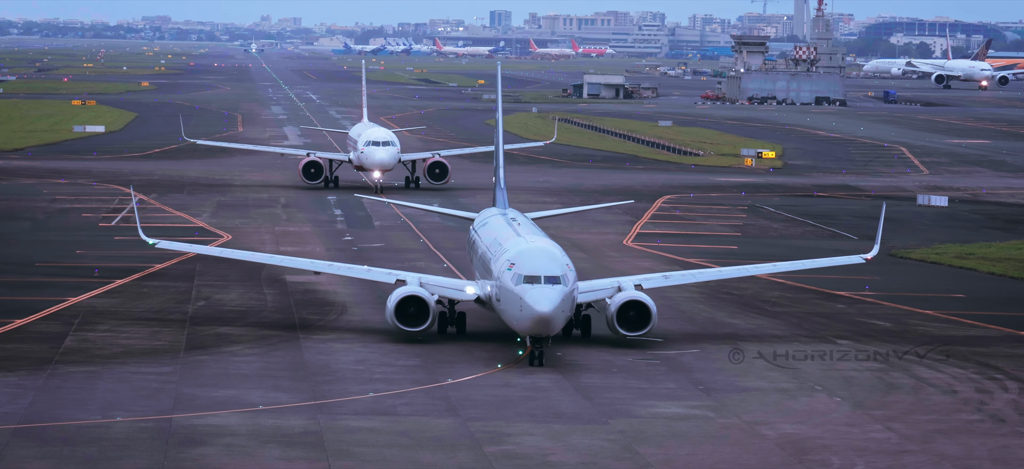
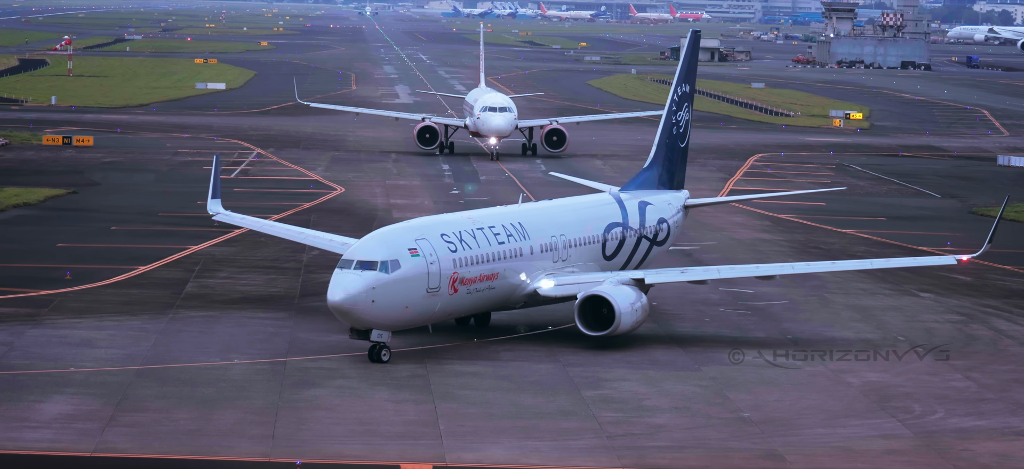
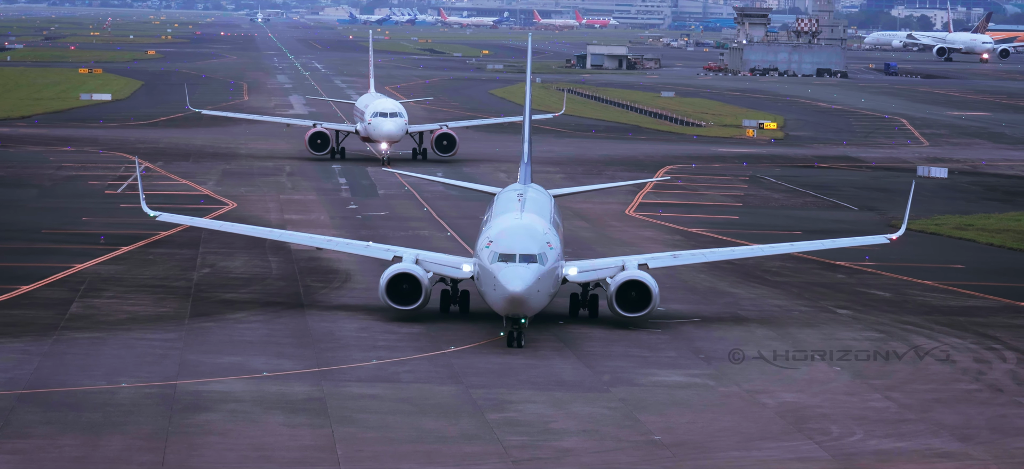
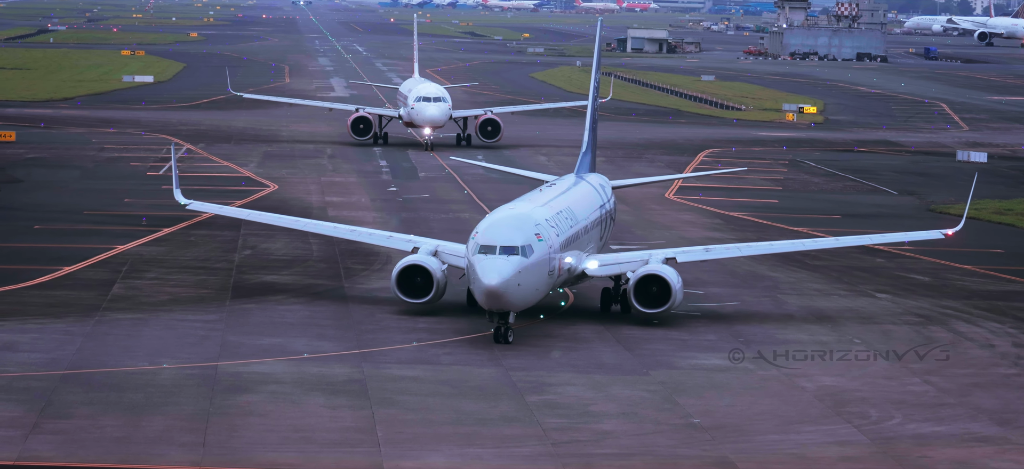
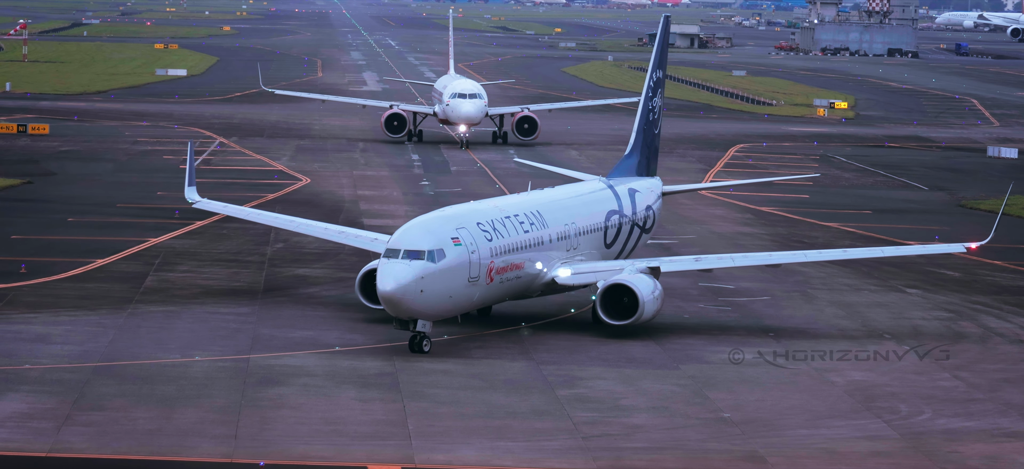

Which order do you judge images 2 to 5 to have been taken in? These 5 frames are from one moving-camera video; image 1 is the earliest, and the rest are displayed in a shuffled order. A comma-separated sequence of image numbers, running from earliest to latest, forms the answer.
3, 4, 5, 2
